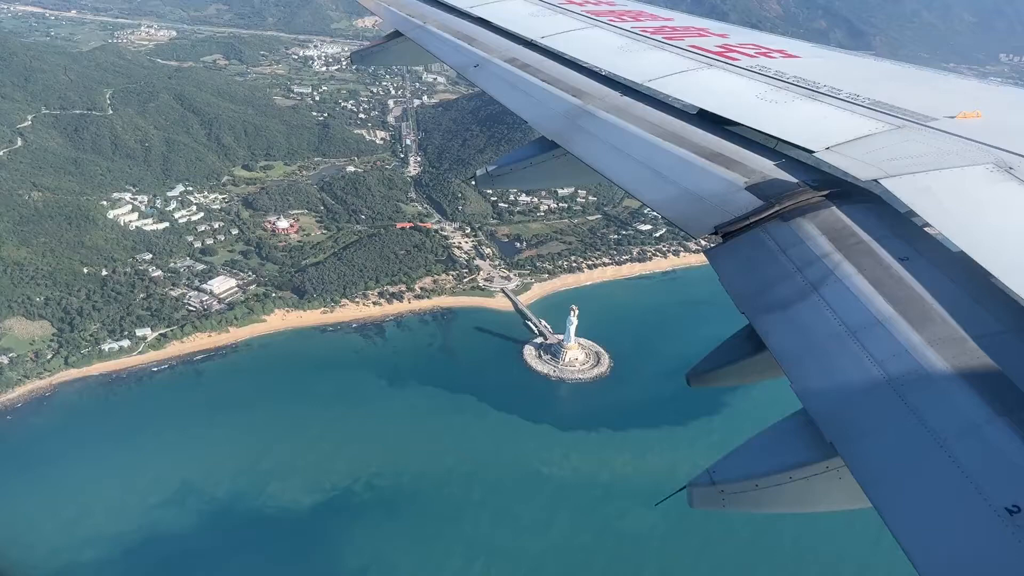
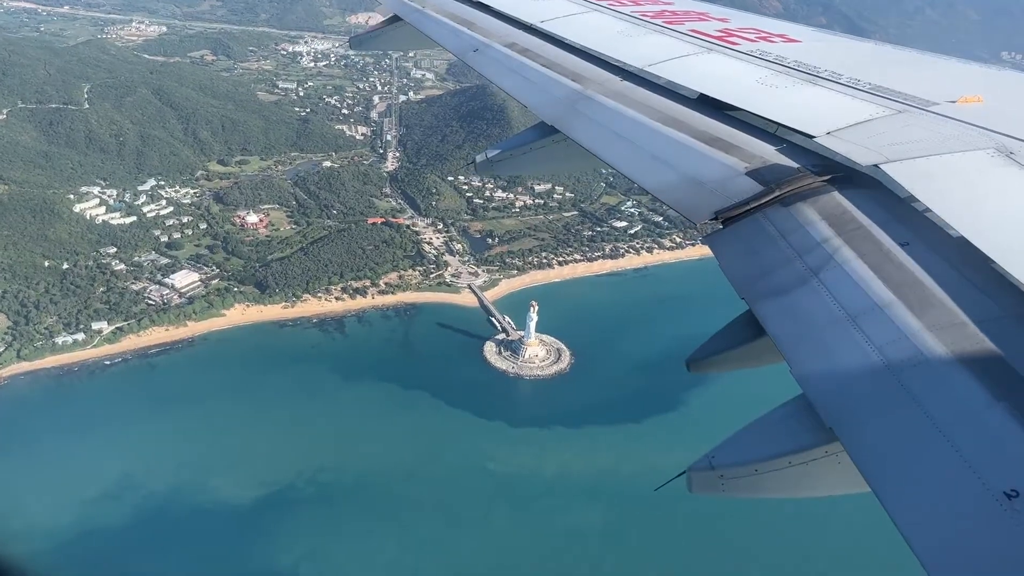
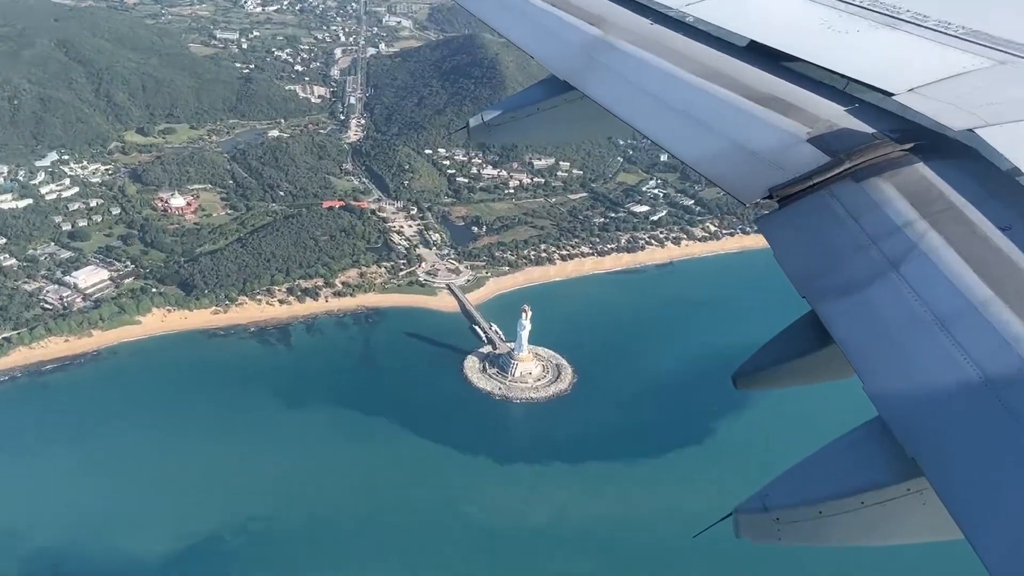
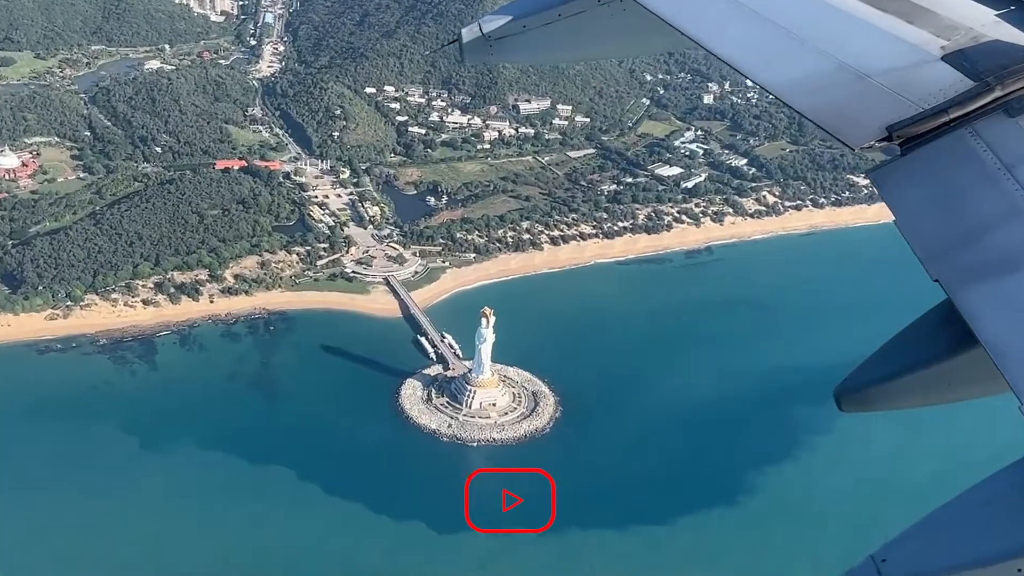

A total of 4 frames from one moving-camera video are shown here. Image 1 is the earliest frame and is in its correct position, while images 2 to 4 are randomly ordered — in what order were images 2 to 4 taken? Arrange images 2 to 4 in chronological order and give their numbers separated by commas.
2, 3, 4
